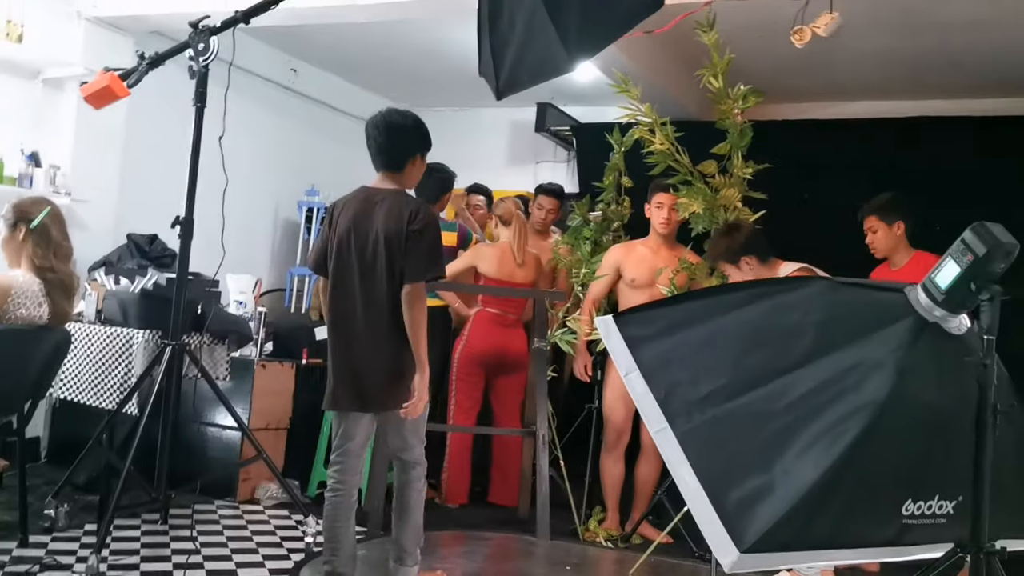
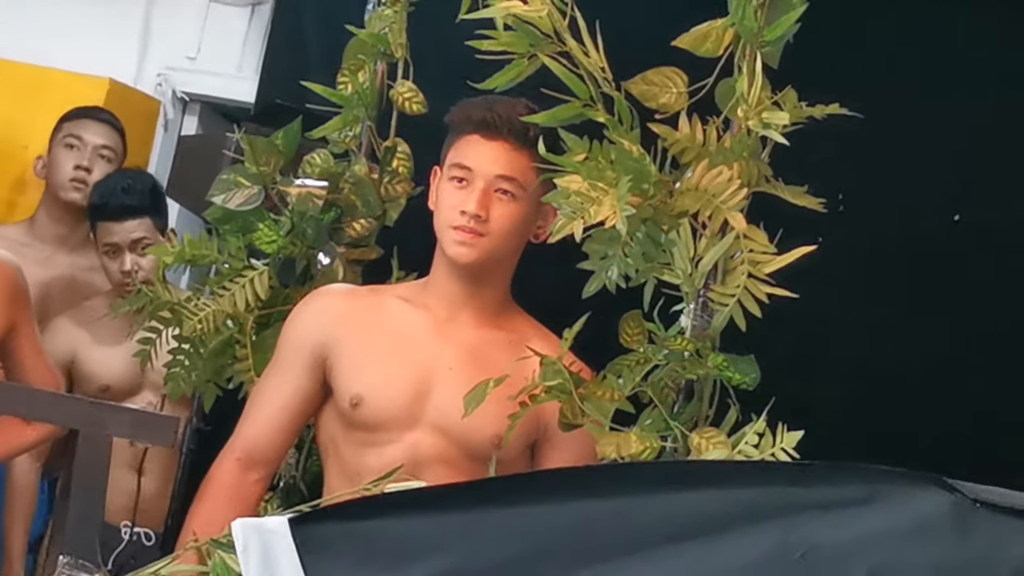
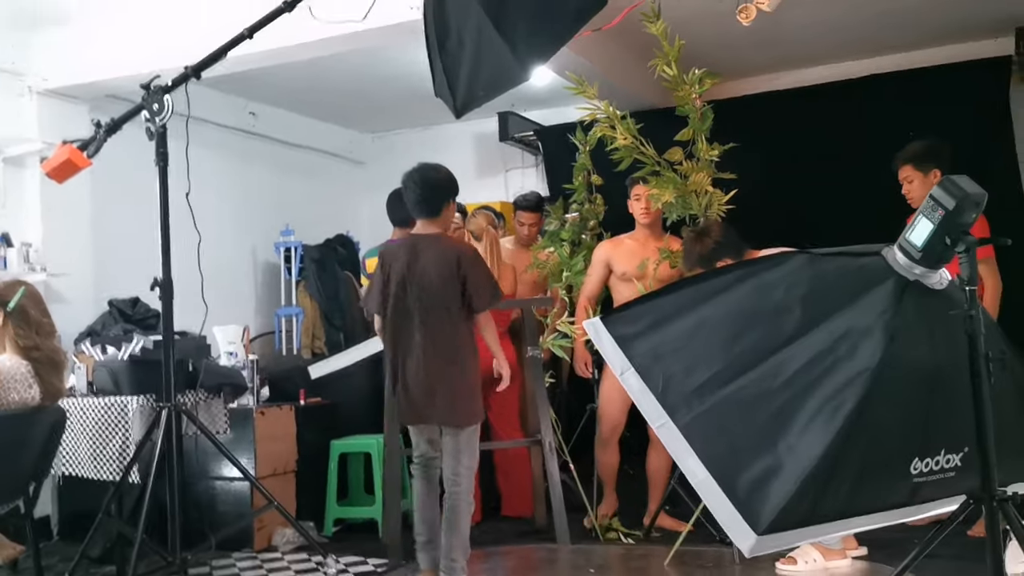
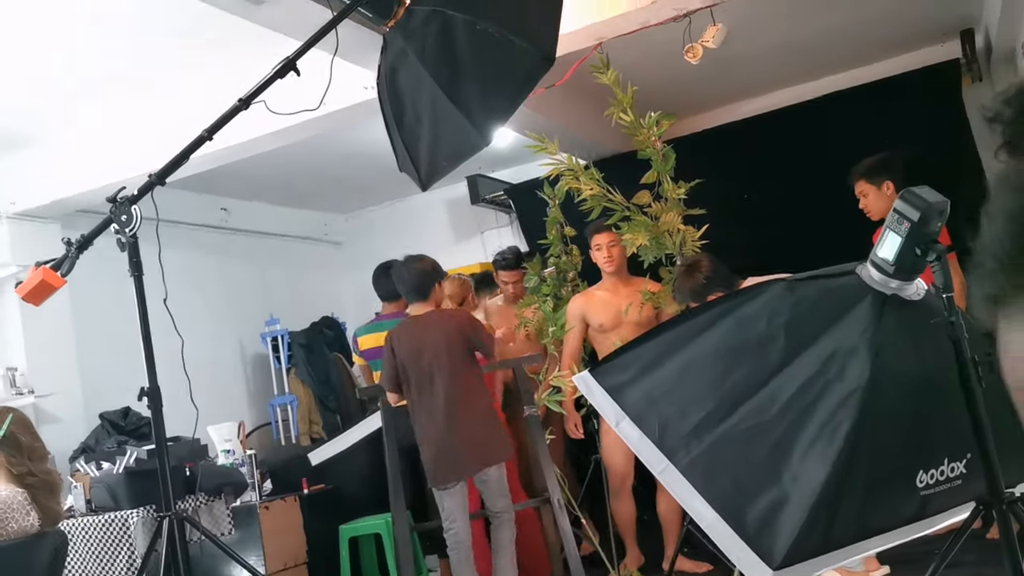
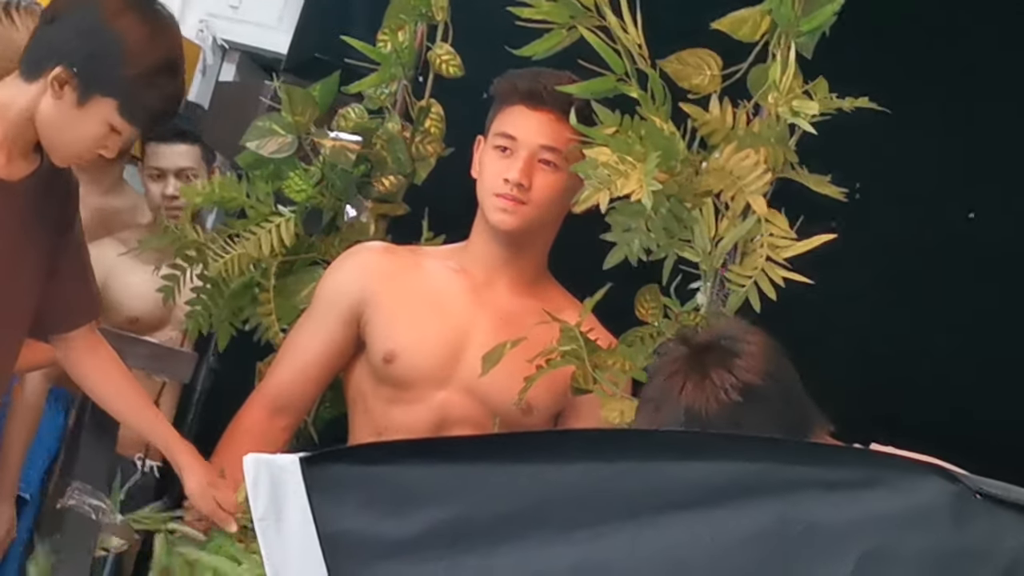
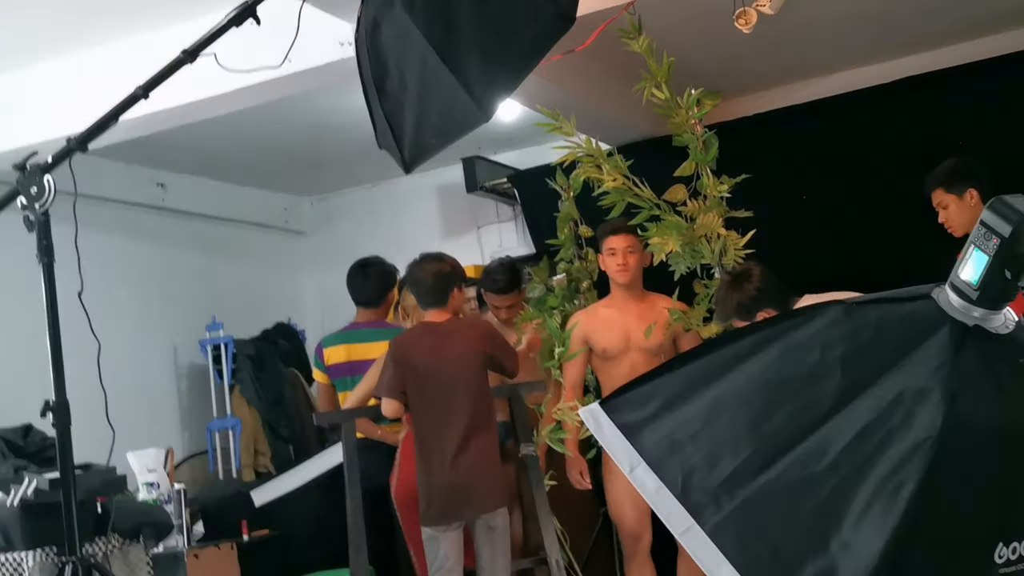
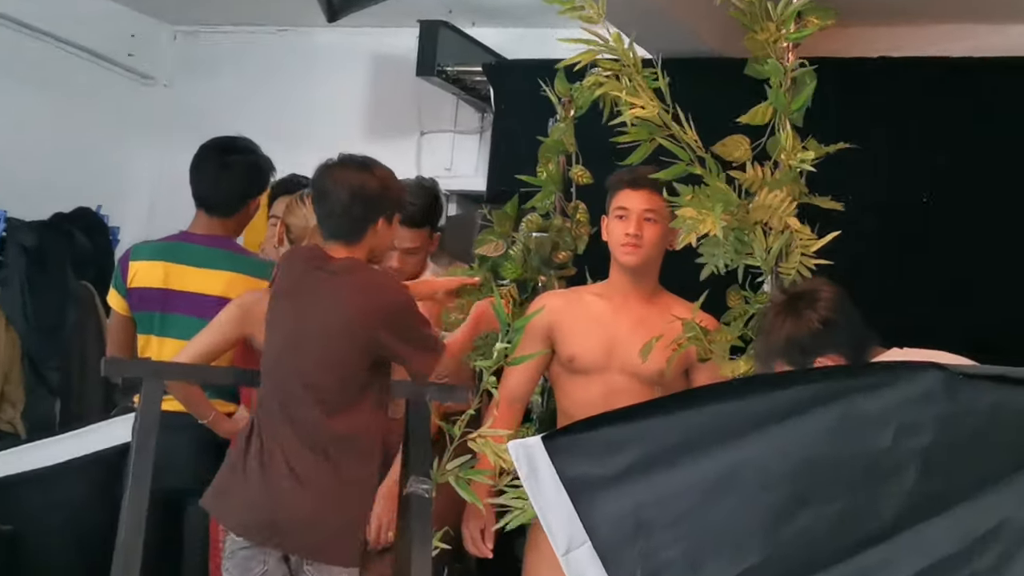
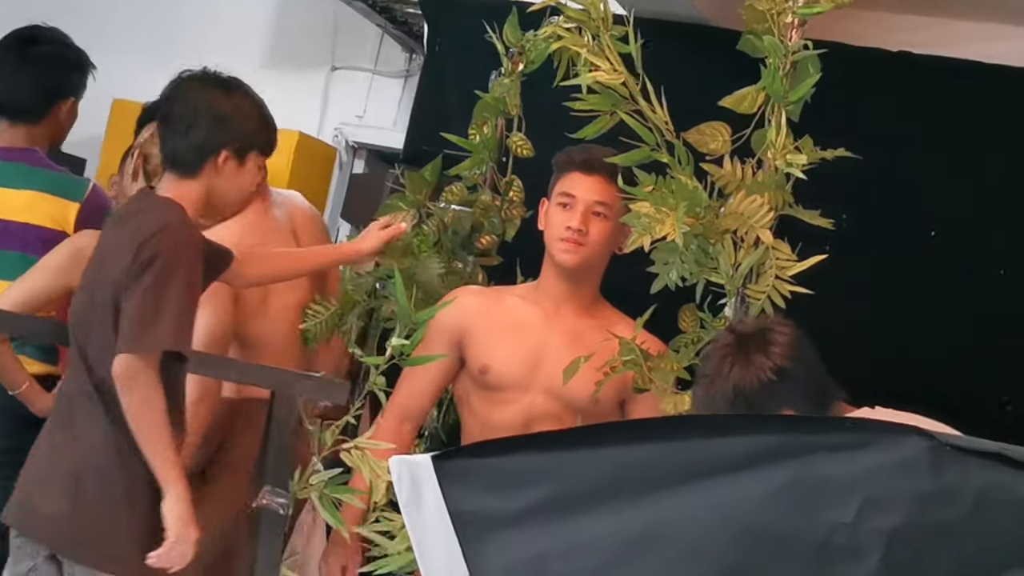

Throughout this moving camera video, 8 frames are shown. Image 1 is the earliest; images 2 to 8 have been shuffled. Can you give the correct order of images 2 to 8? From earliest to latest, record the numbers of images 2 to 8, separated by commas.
3, 4, 6, 7, 8, 5, 2
